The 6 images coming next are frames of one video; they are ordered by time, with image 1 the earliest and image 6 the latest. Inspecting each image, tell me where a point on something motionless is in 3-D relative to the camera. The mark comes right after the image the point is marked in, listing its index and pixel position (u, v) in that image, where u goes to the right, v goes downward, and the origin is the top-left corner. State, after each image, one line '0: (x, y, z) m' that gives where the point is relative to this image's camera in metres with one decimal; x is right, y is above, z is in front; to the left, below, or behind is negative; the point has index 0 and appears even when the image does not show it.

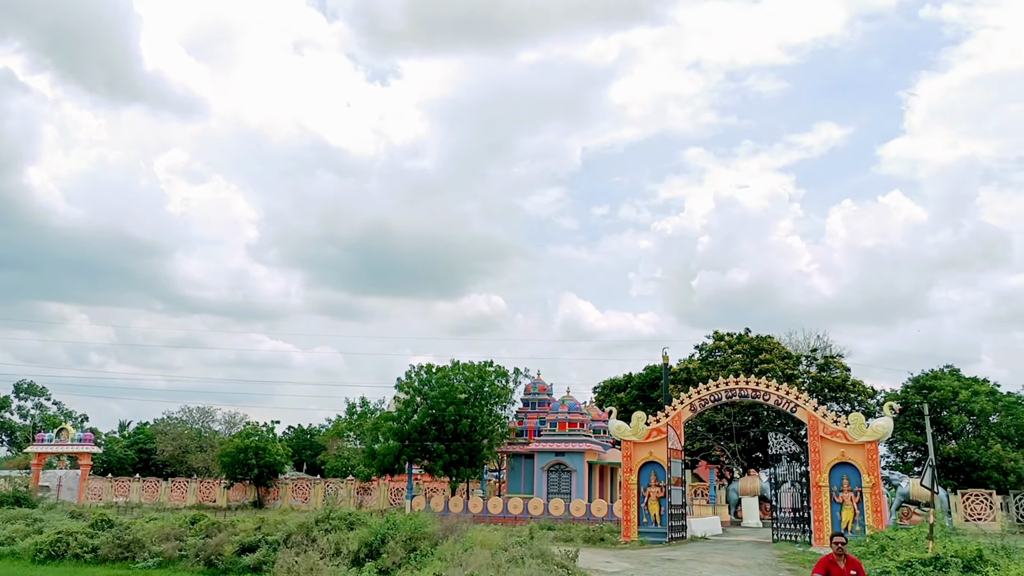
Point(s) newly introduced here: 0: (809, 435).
0: (+7.6, -3.8, +19.9) m
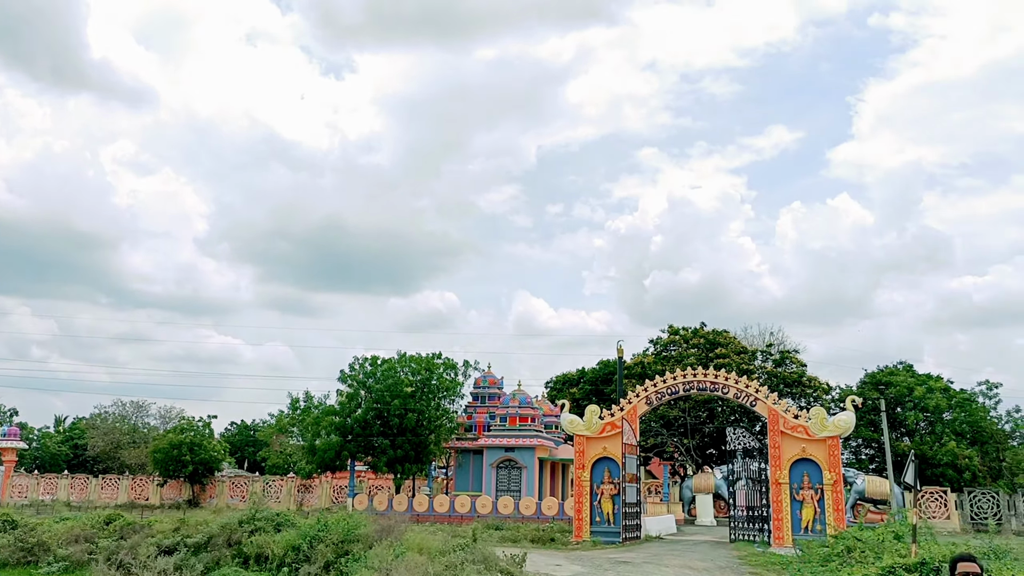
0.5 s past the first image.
0: (+6.3, -3.5, +19.0) m
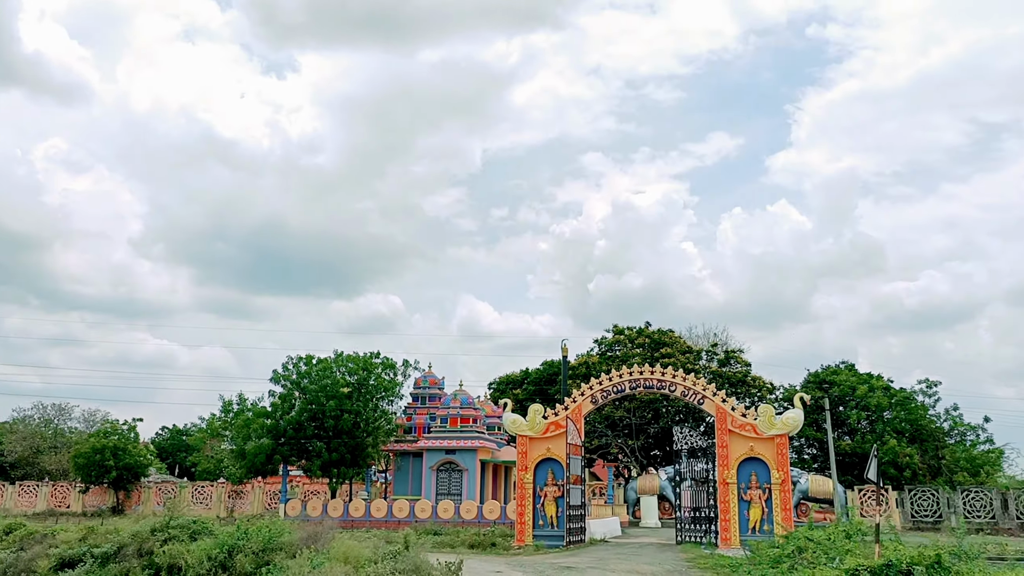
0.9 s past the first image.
0: (+4.9, -3.4, +18.5) m
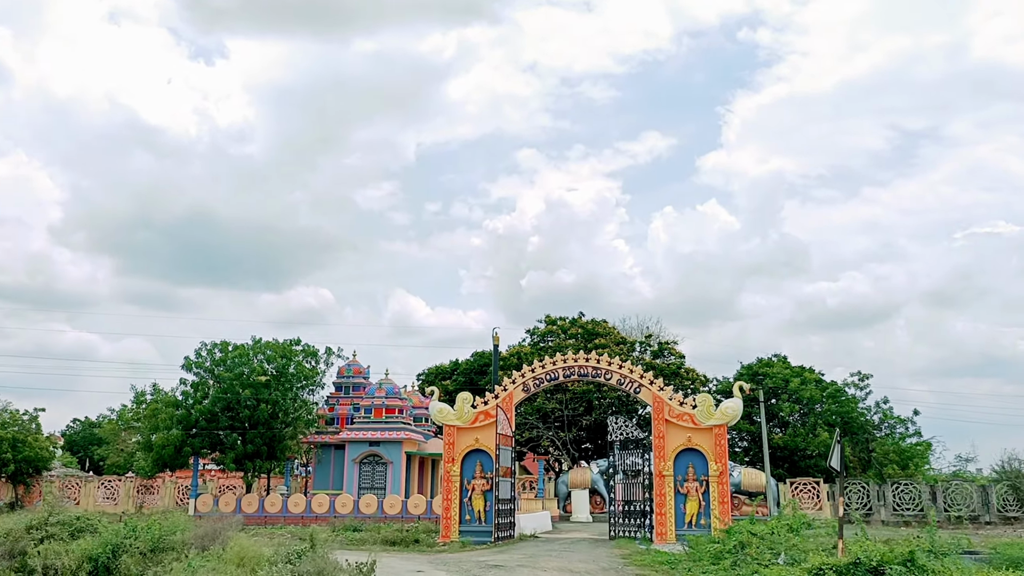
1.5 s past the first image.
0: (+3.2, -3.0, +17.7) m
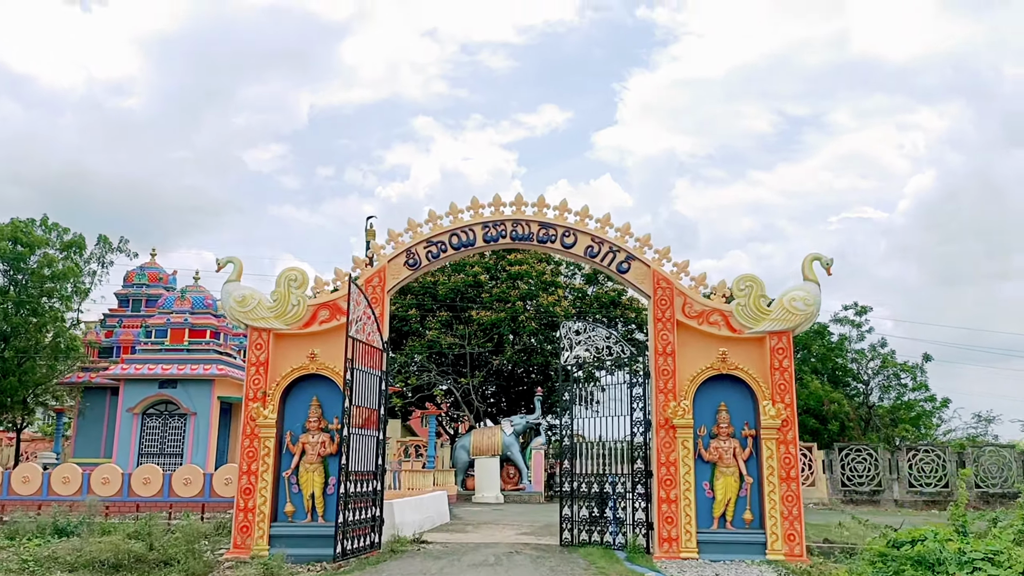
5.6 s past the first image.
0: (+1.7, -0.4, +9.4) m
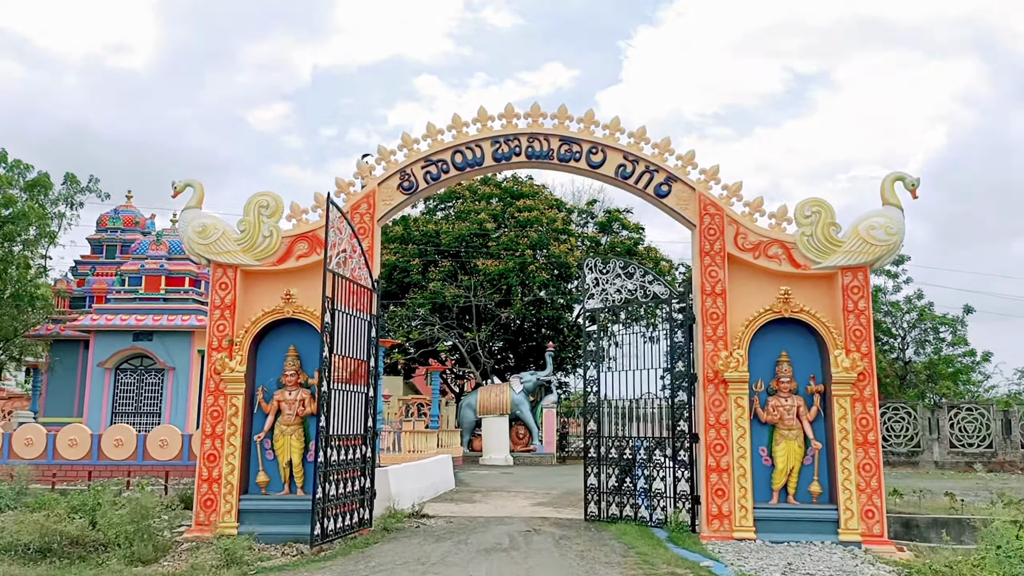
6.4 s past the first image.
0: (+1.9, +0.3, +7.7) m
